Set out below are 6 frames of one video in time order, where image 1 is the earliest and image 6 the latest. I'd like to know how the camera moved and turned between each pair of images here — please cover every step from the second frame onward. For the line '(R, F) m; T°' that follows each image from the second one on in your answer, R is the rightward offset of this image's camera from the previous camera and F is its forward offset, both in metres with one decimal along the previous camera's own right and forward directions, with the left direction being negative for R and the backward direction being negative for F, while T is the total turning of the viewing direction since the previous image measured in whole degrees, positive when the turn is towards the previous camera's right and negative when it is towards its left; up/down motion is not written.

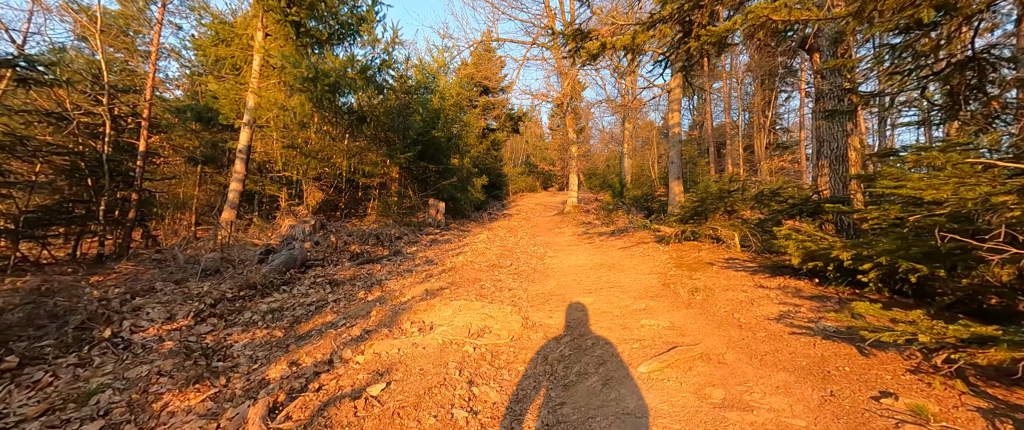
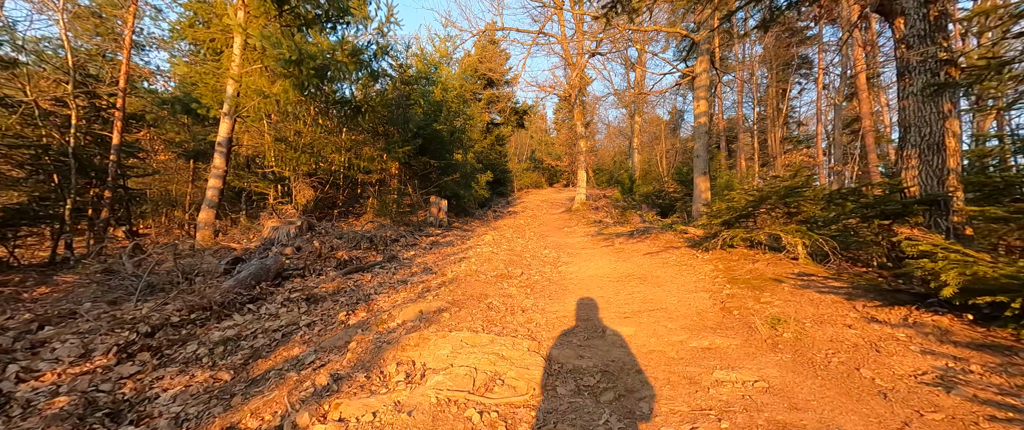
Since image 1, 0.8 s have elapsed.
(-0.1, +0.8) m; -1°
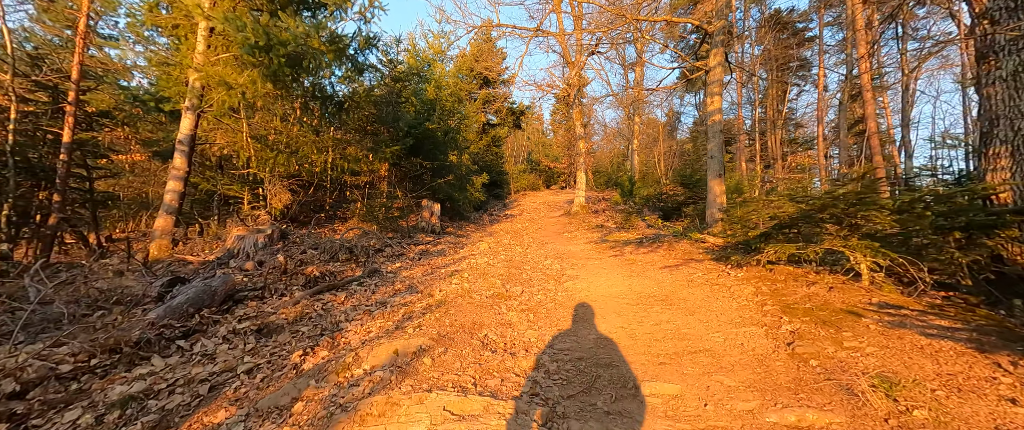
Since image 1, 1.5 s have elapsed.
(0.0, +0.7) m; +1°
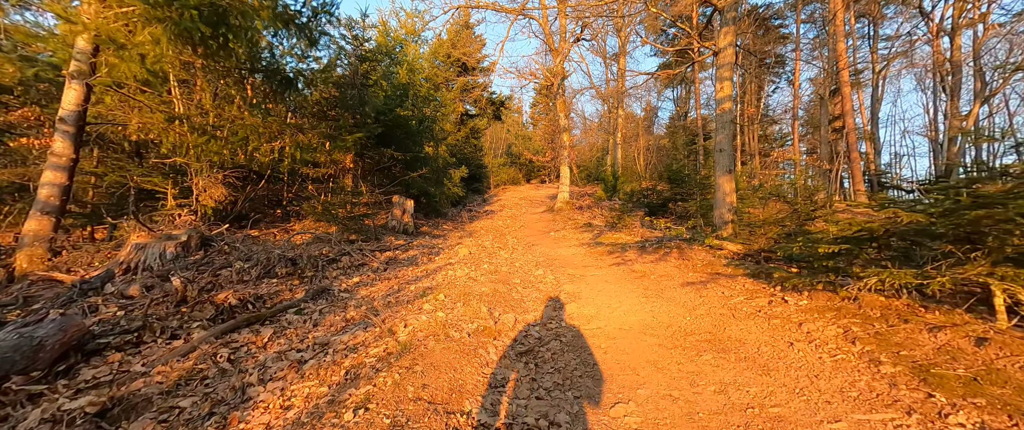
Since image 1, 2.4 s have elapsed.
(-0.1, +1.1) m; +3°
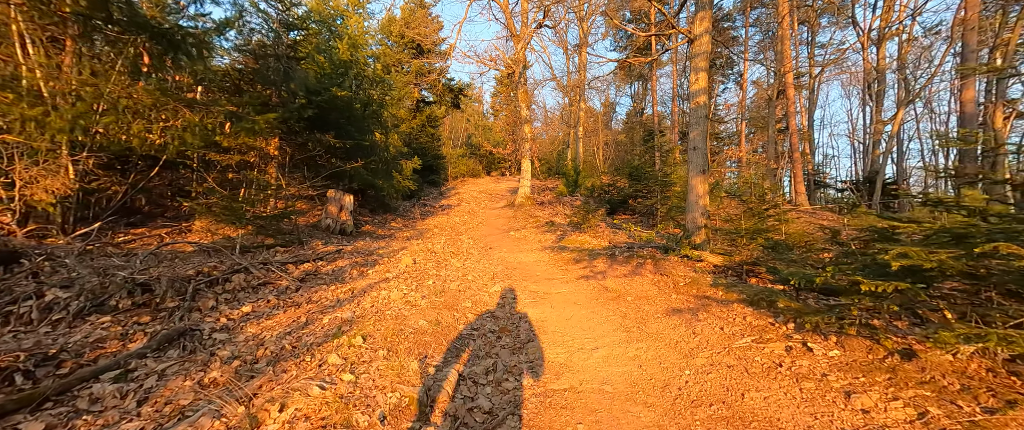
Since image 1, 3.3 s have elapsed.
(+0.1, +1.0) m; +6°
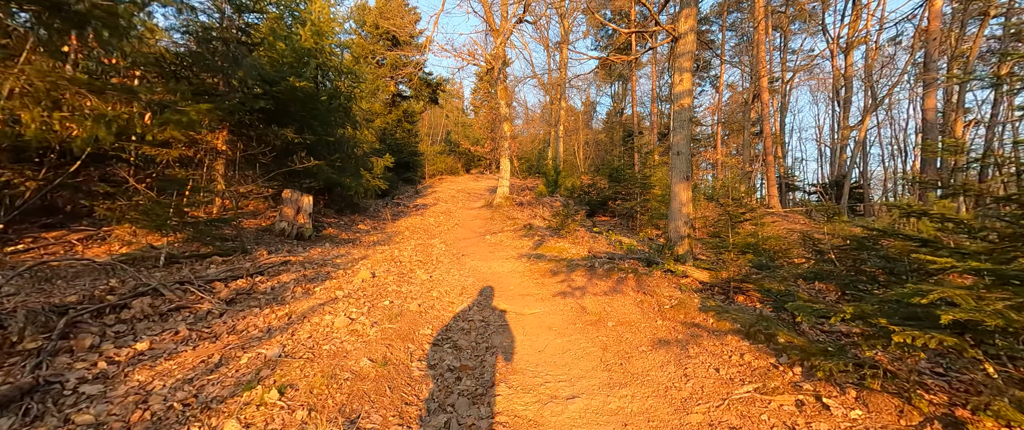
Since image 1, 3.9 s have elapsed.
(+0.1, +0.5) m; +3°
